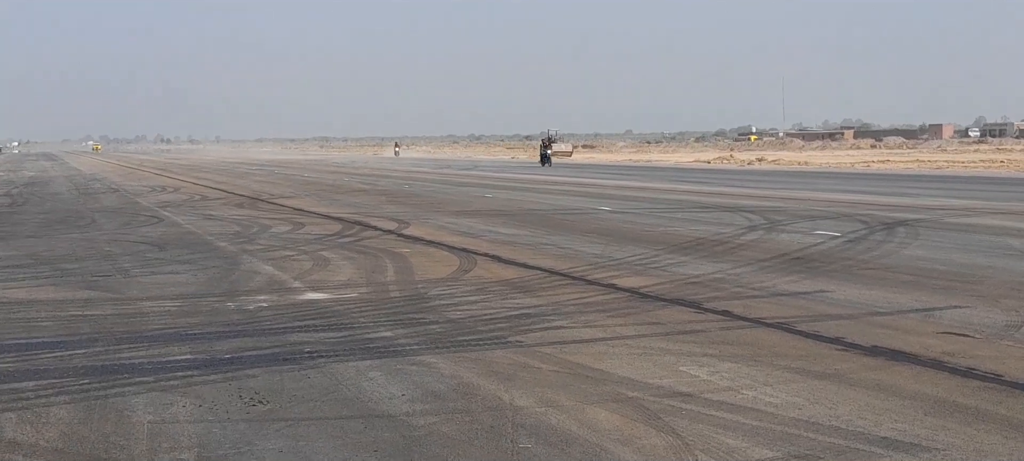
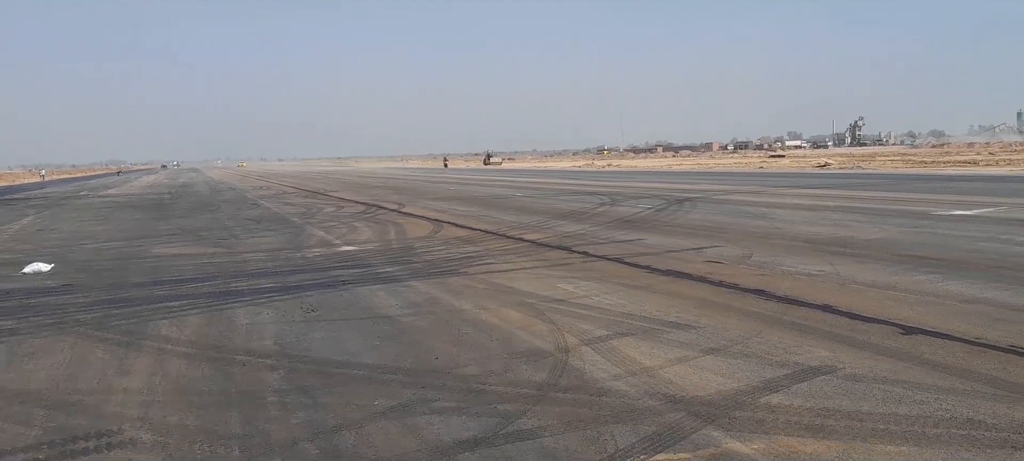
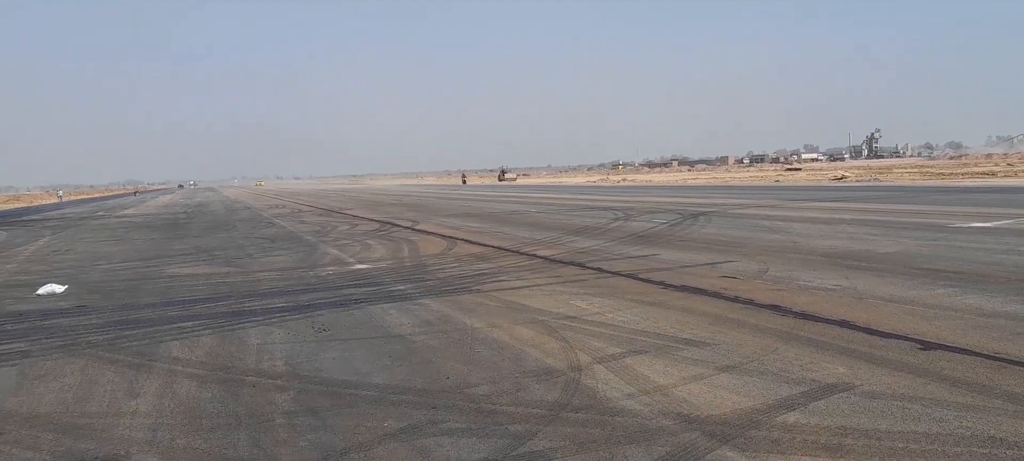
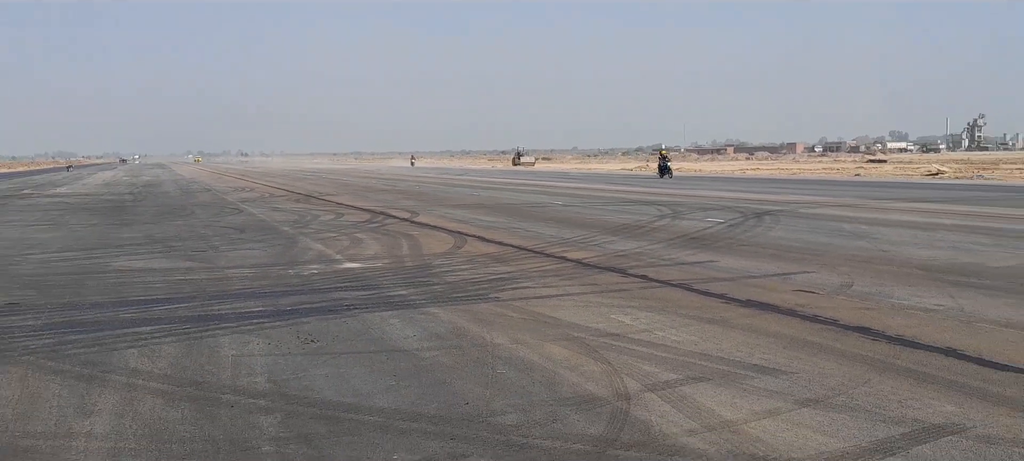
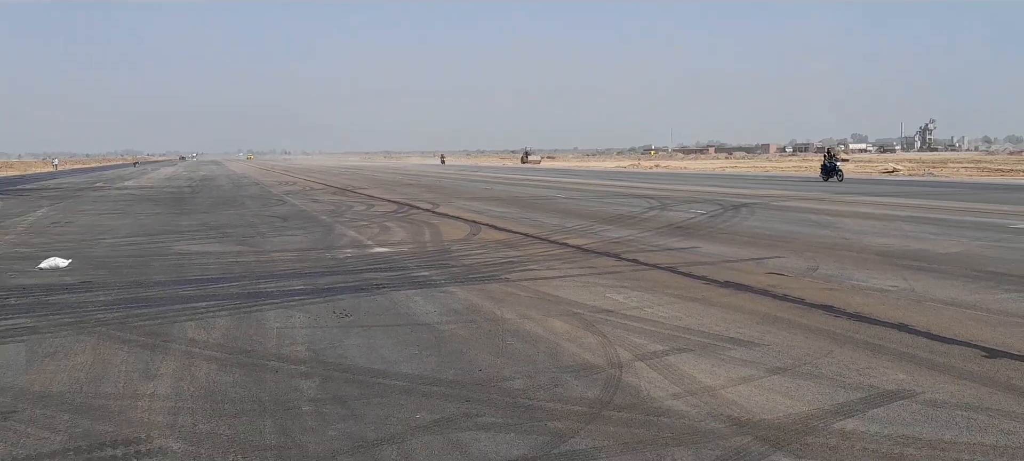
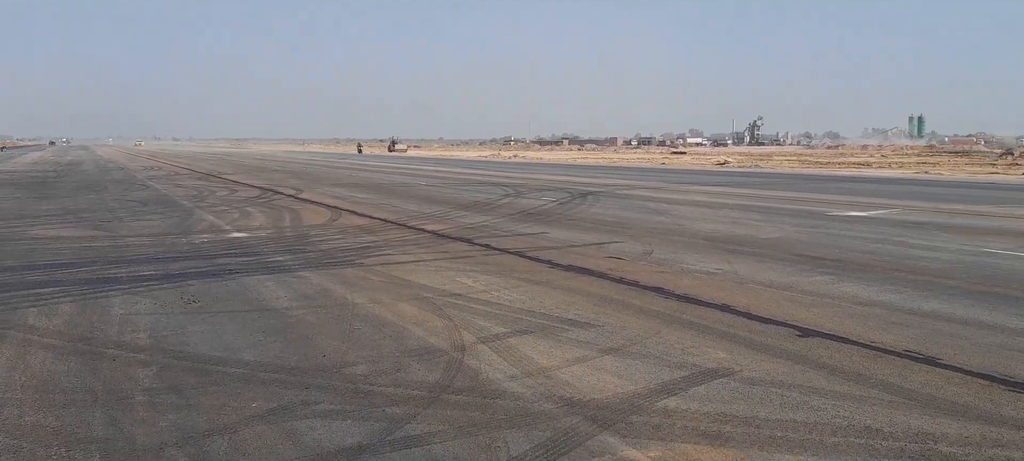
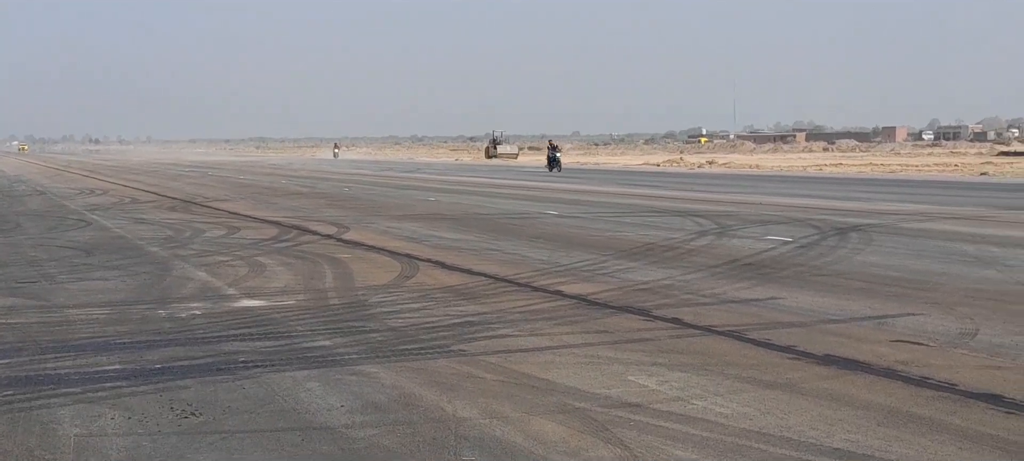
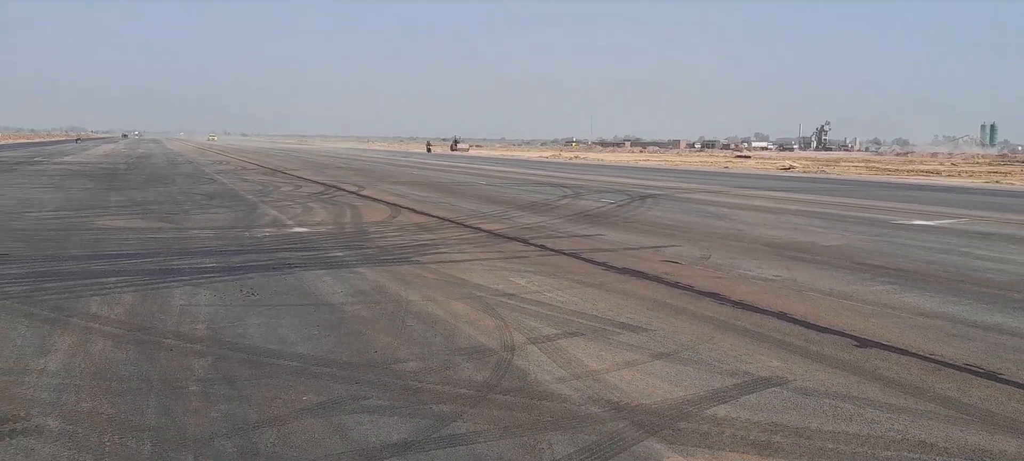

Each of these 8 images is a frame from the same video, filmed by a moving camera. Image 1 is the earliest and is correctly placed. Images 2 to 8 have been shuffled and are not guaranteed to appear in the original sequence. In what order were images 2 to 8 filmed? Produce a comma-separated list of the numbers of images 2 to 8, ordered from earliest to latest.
7, 4, 5, 2, 3, 6, 8
